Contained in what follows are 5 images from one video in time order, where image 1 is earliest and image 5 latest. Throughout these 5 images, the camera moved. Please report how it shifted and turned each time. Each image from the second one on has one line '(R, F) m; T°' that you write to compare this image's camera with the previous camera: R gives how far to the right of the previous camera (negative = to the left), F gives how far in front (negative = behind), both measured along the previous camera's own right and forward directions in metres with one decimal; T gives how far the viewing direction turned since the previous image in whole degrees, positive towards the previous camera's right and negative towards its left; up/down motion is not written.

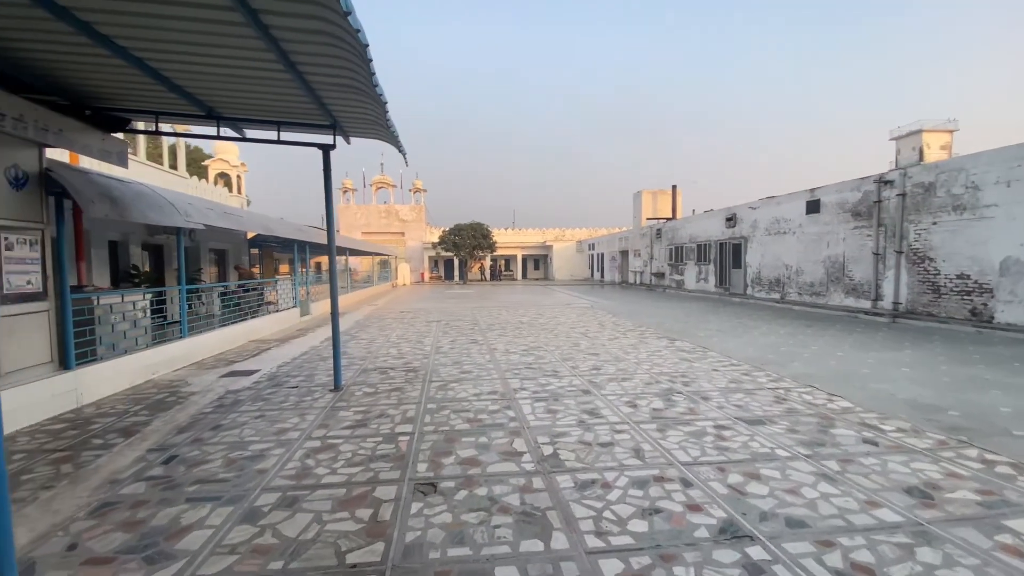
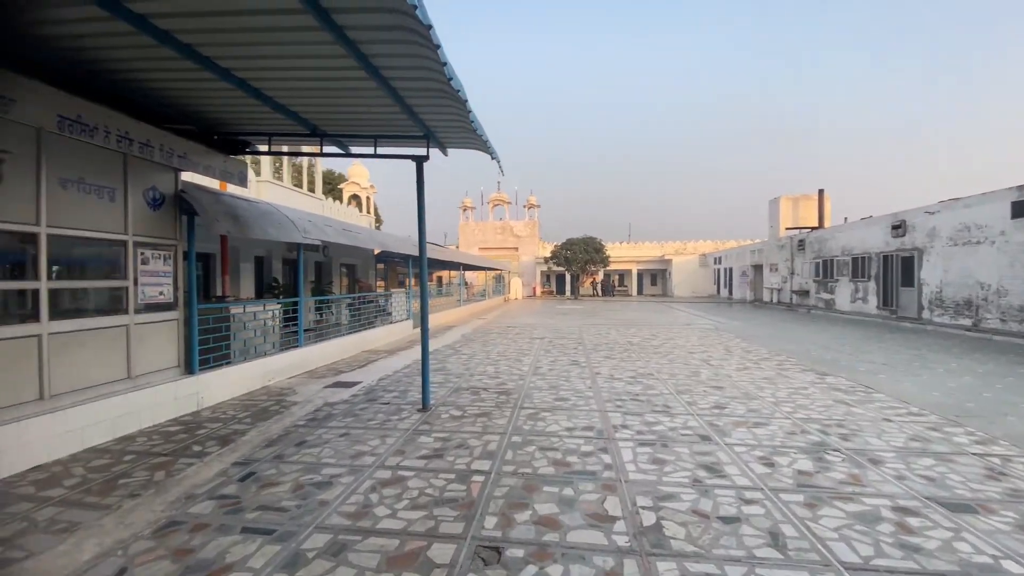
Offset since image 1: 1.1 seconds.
(+0.2, +0.7) m; -14°
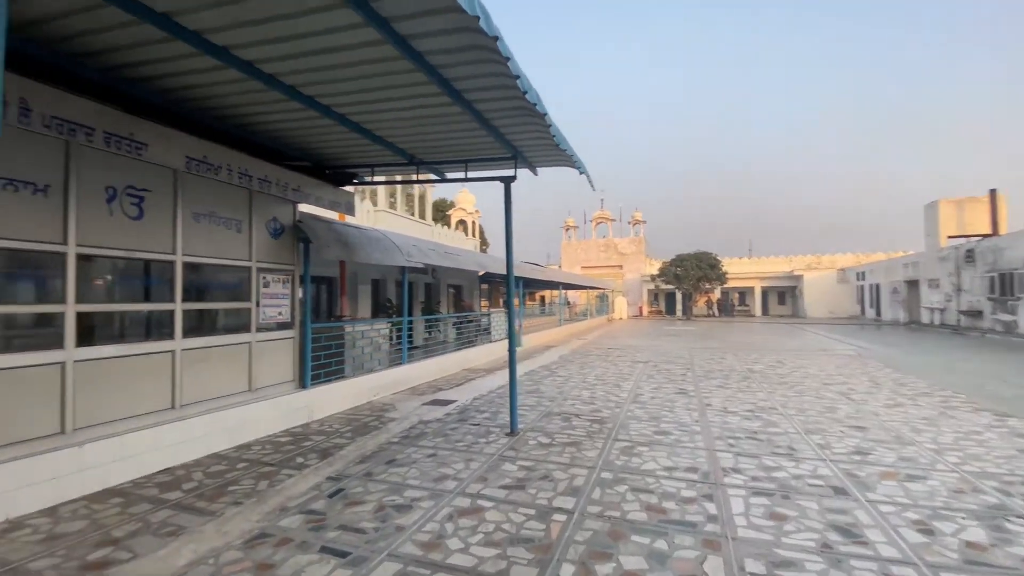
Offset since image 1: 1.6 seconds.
(+0.2, +0.3) m; -13°
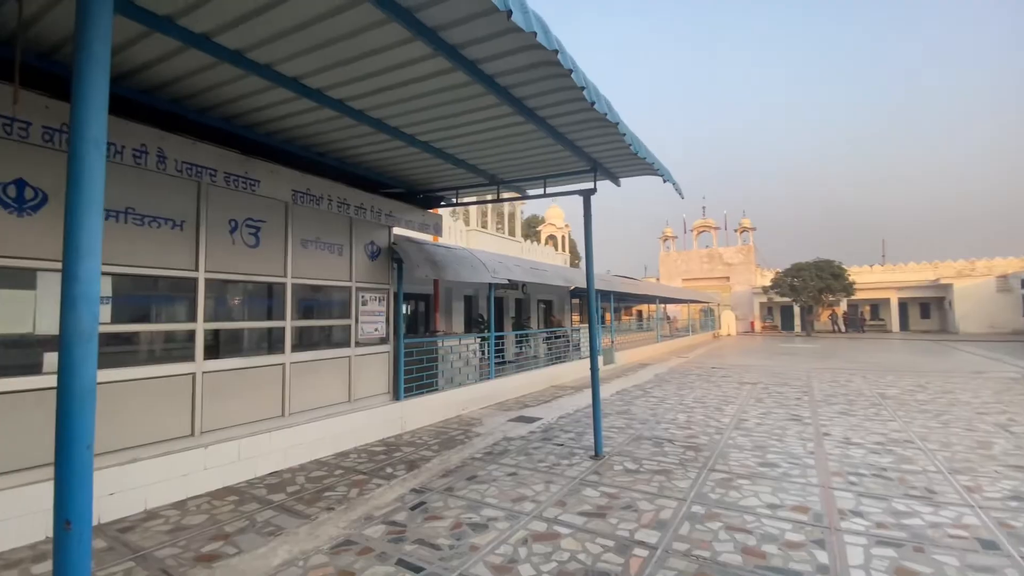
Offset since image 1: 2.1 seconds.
(+0.2, +0.1) m; -12°
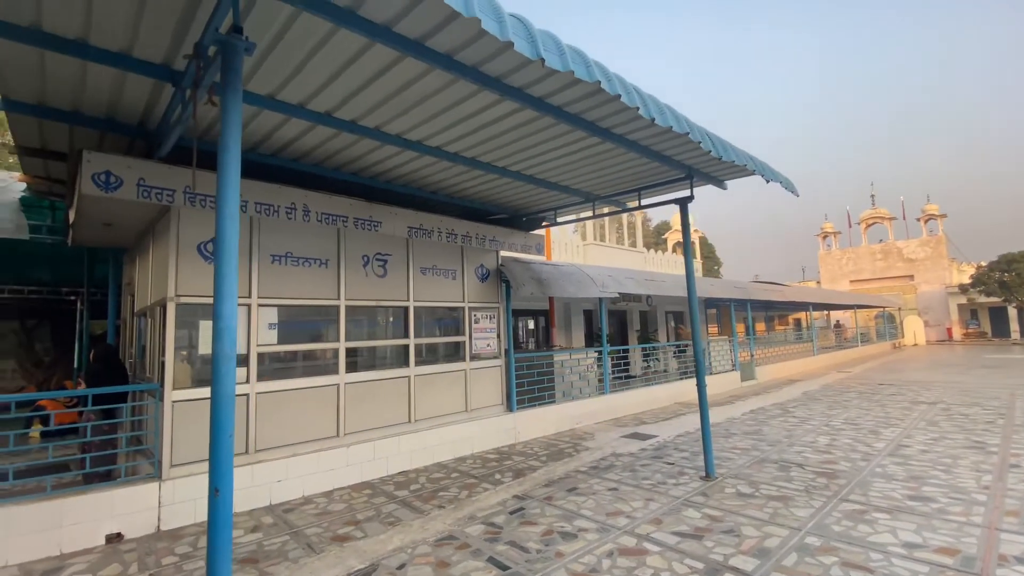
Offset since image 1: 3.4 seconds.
(+0.5, -0.2) m; -16°
